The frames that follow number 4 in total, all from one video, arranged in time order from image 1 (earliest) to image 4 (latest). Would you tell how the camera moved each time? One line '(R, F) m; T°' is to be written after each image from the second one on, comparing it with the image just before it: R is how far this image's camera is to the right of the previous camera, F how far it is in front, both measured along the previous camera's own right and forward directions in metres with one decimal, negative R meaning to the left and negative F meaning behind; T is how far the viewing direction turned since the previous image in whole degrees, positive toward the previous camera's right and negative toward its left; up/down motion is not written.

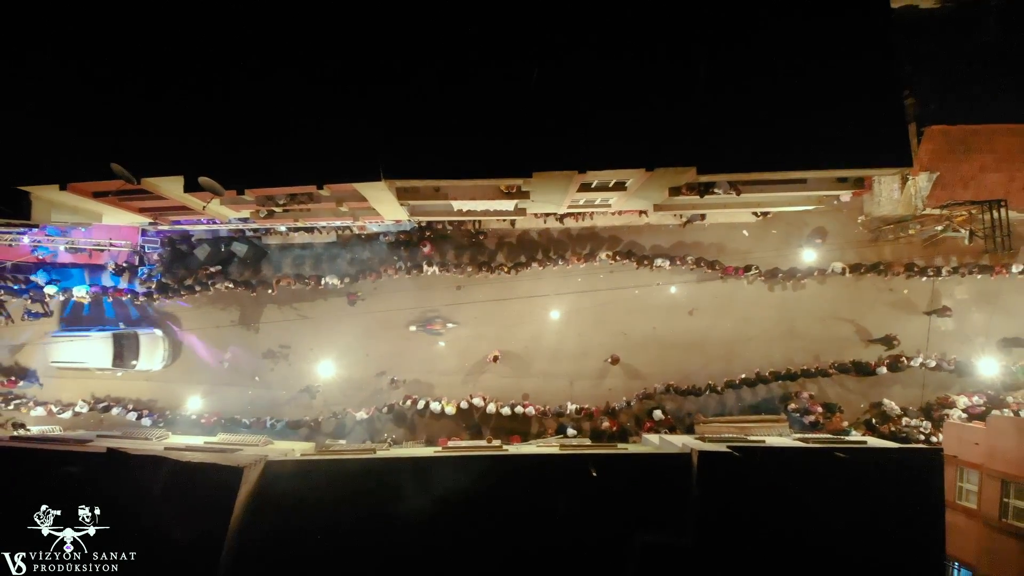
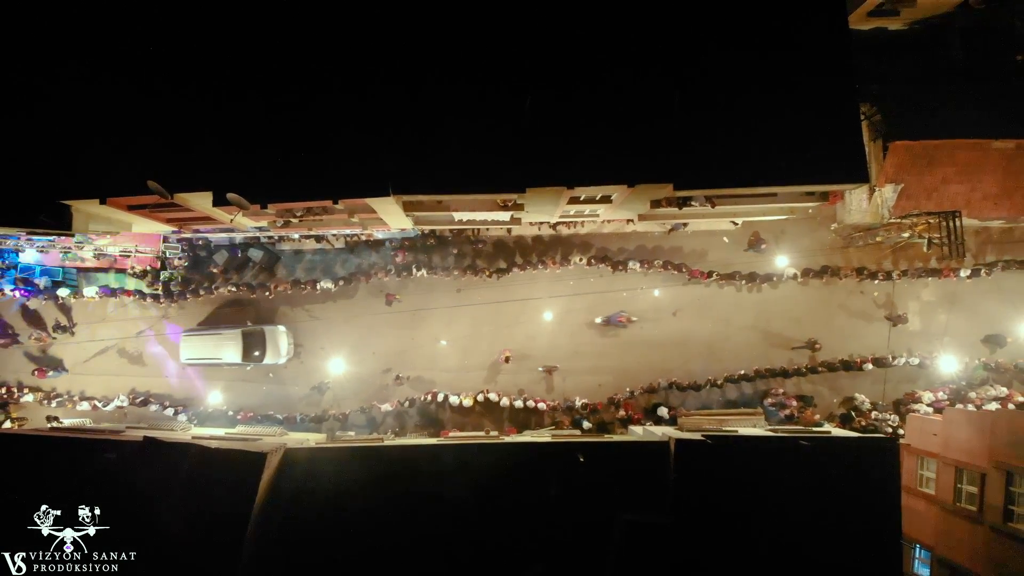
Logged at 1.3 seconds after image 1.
(+0.1, -1.1) m; 0°
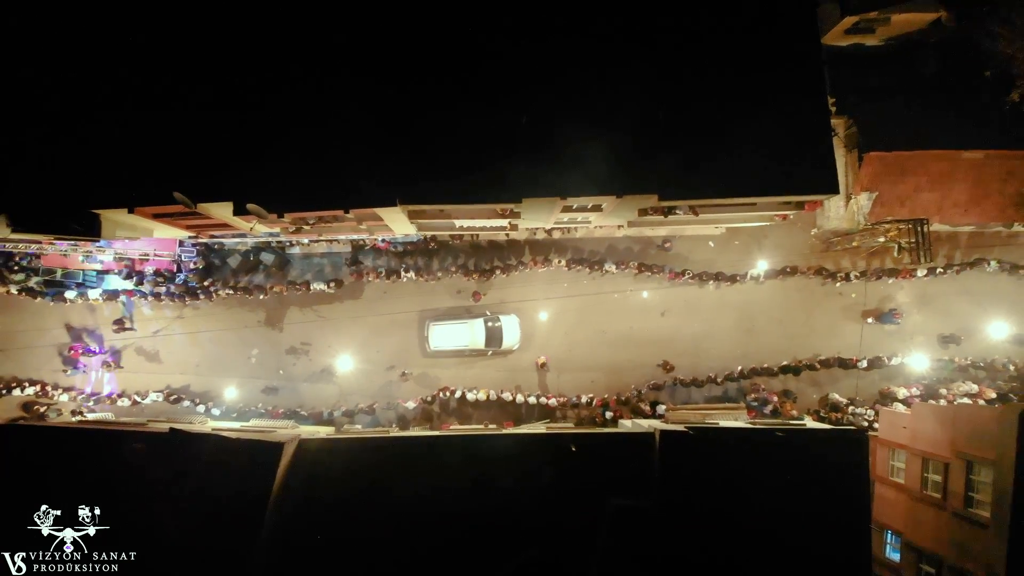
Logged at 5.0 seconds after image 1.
(+0.1, -0.9) m; 0°
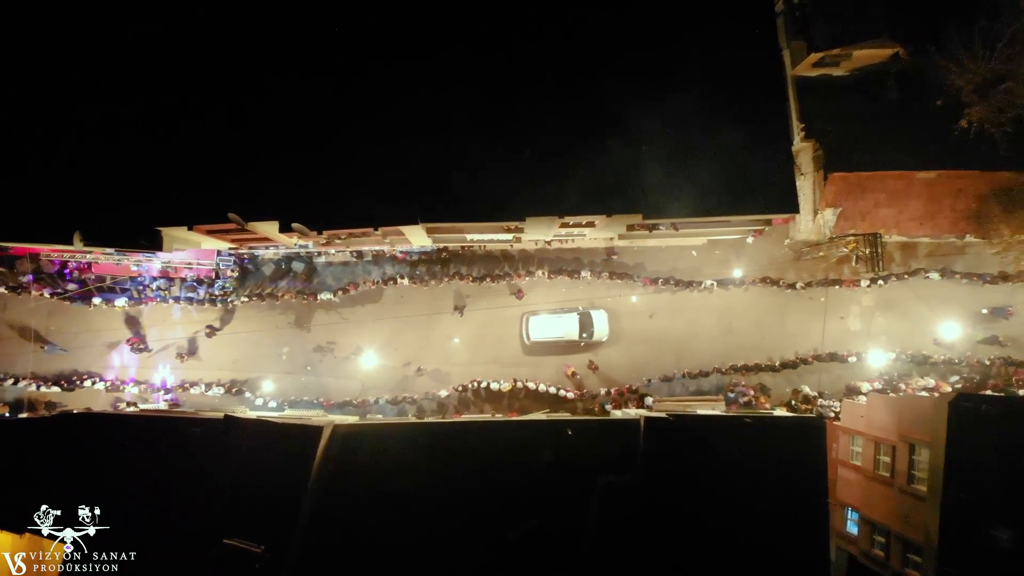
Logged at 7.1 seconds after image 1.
(-0.1, -2.0) m; 0°
